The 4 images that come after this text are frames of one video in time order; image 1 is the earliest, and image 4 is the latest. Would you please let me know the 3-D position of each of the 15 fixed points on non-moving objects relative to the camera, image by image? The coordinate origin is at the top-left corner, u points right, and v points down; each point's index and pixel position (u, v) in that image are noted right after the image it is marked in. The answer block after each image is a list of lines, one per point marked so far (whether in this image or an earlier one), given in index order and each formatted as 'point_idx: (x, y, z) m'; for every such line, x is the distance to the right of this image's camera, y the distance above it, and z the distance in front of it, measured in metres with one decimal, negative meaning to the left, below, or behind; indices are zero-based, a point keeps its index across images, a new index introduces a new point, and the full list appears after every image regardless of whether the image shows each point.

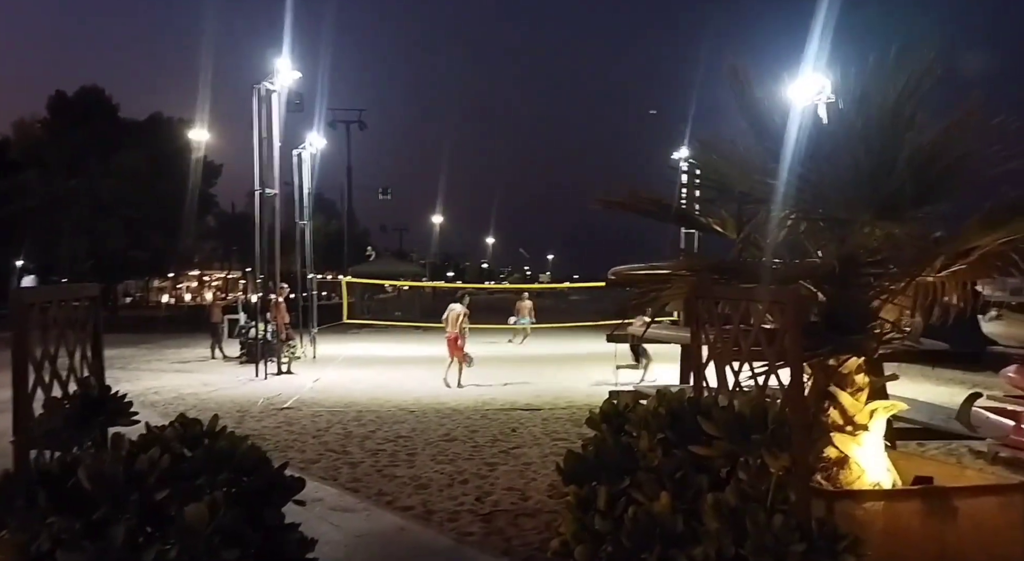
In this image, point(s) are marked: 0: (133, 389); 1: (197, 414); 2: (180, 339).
0: (-5.6, -1.6, +11.2) m
1: (-3.8, -1.6, +9.1) m
2: (-8.6, -1.6, +19.7) m
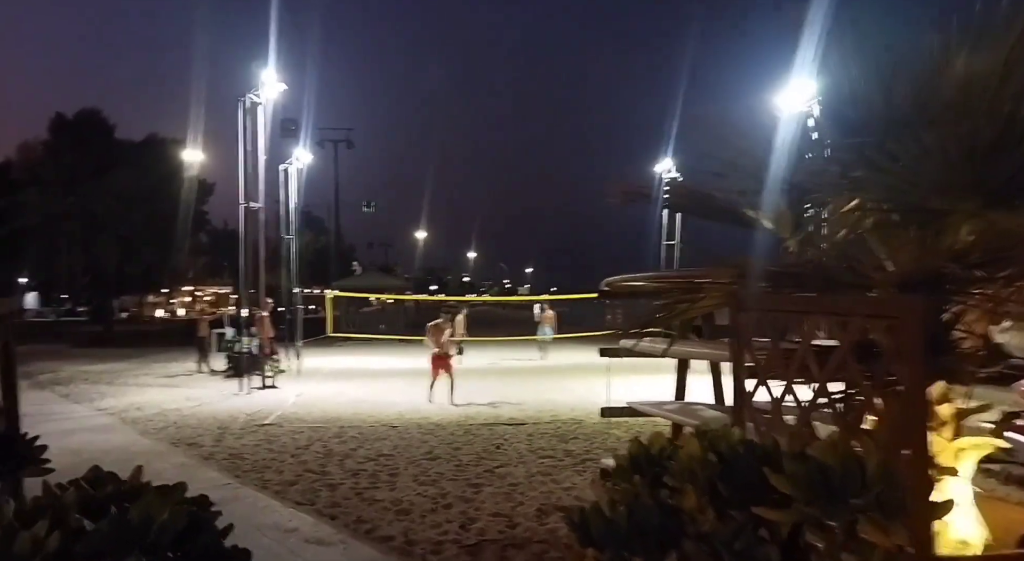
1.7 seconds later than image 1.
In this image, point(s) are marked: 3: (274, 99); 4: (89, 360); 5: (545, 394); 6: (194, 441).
0: (-5.8, -1.8, +10.7) m
1: (-4.0, -1.8, +8.7) m
2: (-9.0, -1.9, +19.1) m
3: (-4.2, +3.1, +12.8) m
4: (-9.8, -1.8, +16.9) m
5: (+0.5, -1.8, +11.7) m
6: (-3.5, -1.8, +8.2) m
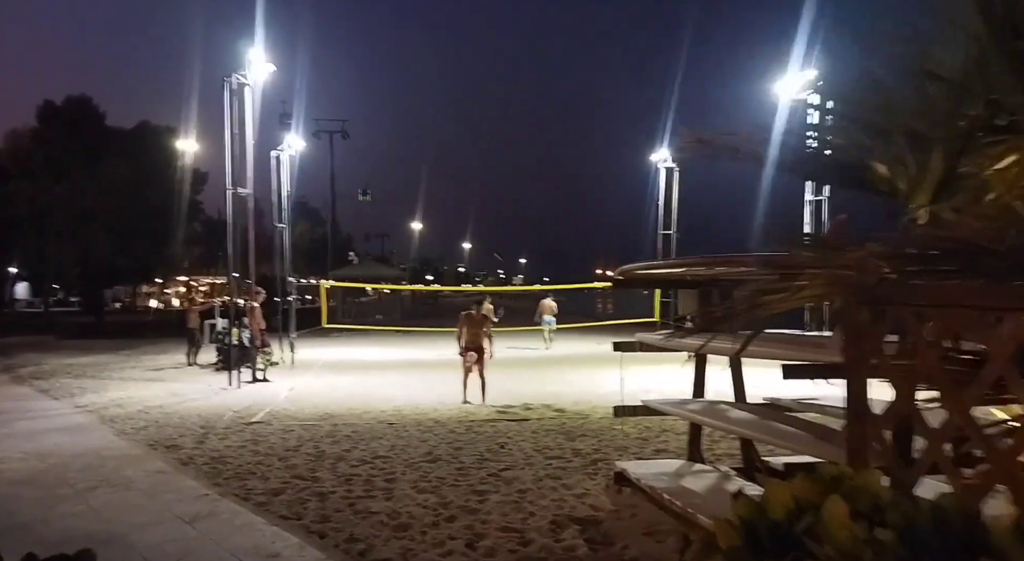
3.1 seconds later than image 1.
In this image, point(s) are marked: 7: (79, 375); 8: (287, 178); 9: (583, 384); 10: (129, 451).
0: (-5.7, -1.6, +10.1) m
1: (-3.9, -1.7, +8.1) m
2: (-9.0, -1.6, +18.6) m
3: (-4.1, +3.3, +12.2) m
4: (-9.8, -1.6, +16.4) m
5: (+0.6, -1.6, +11.2) m
6: (-3.5, -1.7, +7.6) m
7: (-7.2, -1.6, +12.3) m
8: (-5.1, +2.3, +16.5) m
9: (+1.1, -1.6, +11.4) m
10: (-3.8, -1.7, +7.3) m
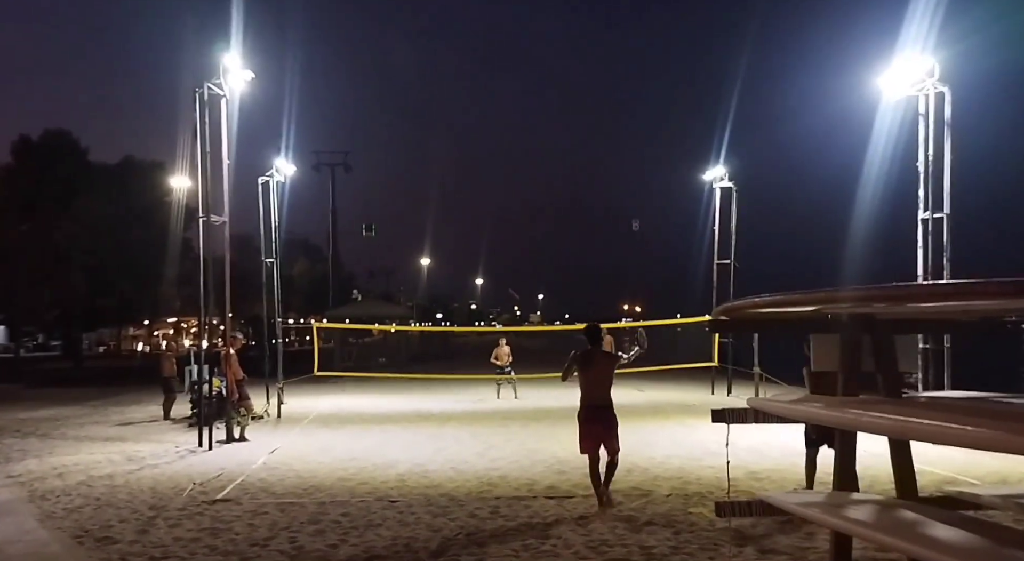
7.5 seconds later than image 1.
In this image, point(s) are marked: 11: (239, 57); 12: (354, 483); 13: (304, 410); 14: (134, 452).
0: (-5.4, -2.1, +8.3) m
1: (-3.6, -2.0, +6.3) m
2: (-8.6, -2.5, +16.7) m
3: (-3.8, +2.8, +10.6) m
4: (-9.3, -2.4, +14.5) m
5: (+1.0, -2.1, +9.3) m
6: (-3.1, -2.0, +5.8) m
7: (-6.8, -2.2, +10.5) m
8: (-4.7, +1.5, +14.8) m
9: (+1.5, -2.1, +9.4) m
10: (-3.4, -2.0, +5.4) m
11: (-3.7, +3.2, +10.3) m
12: (-1.6, -2.1, +7.5) m
13: (-3.8, -2.3, +13.6) m
14: (-4.6, -2.1, +9.0) m
